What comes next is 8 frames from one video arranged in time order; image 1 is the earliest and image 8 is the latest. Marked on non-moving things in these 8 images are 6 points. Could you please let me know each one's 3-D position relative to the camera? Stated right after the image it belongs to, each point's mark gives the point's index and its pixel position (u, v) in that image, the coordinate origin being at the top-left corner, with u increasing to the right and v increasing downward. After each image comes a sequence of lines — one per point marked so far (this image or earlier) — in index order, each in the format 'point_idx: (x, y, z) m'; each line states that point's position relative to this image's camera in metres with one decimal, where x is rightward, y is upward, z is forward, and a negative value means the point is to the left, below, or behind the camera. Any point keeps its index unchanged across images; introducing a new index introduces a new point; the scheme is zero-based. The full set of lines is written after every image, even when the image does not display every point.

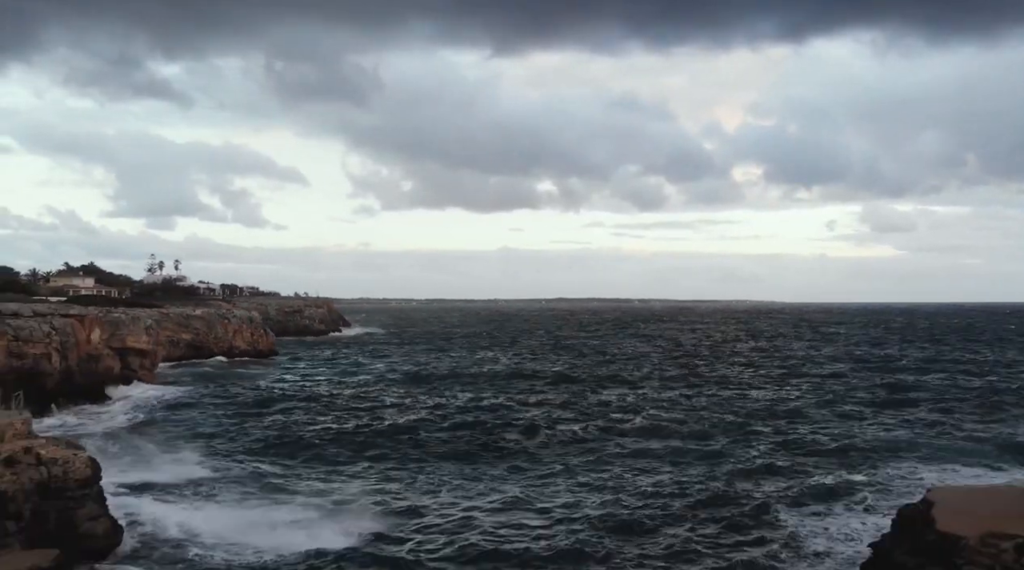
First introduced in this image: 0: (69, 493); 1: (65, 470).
0: (-8.7, -4.1, +18.9) m
1: (-8.9, -3.7, +18.9) m
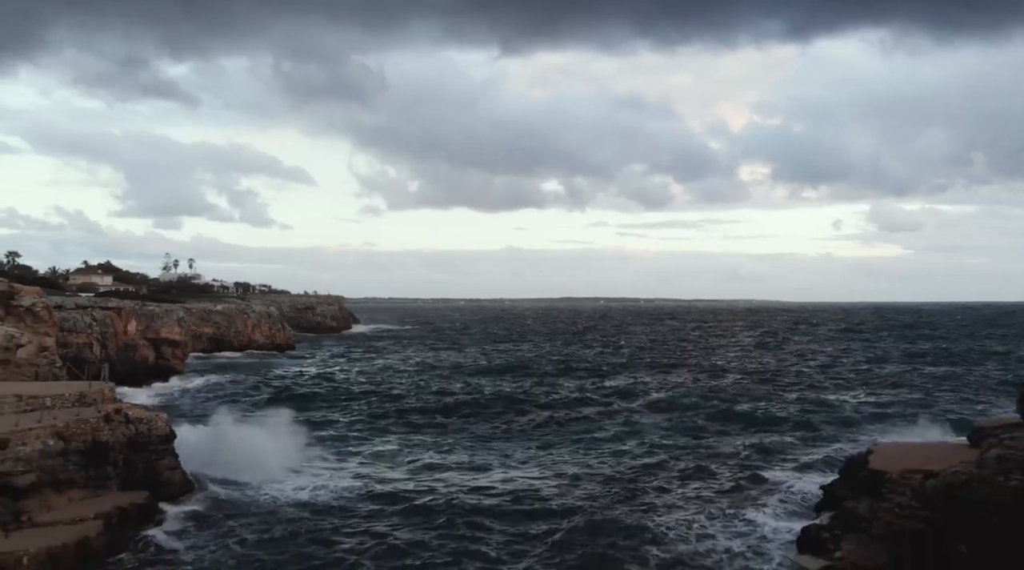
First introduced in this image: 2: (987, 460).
0: (-8.4, -3.8, +22.7) m
1: (-8.6, -3.4, +22.7) m
2: (+7.8, -2.9, +15.8) m
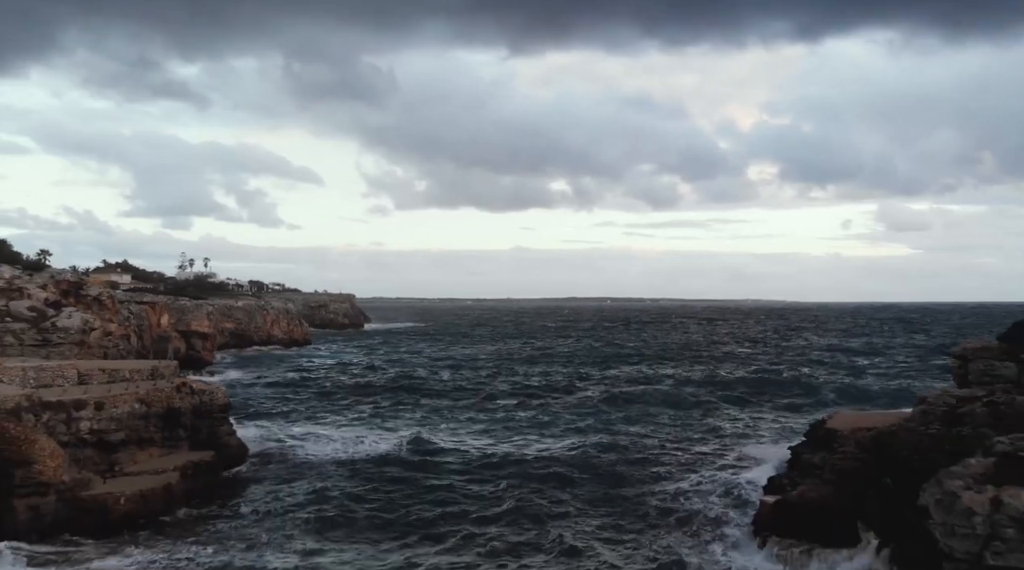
0: (-8.1, -3.5, +26.4) m
1: (-8.3, -3.1, +26.3) m
2: (+8.1, -2.6, +19.4) m
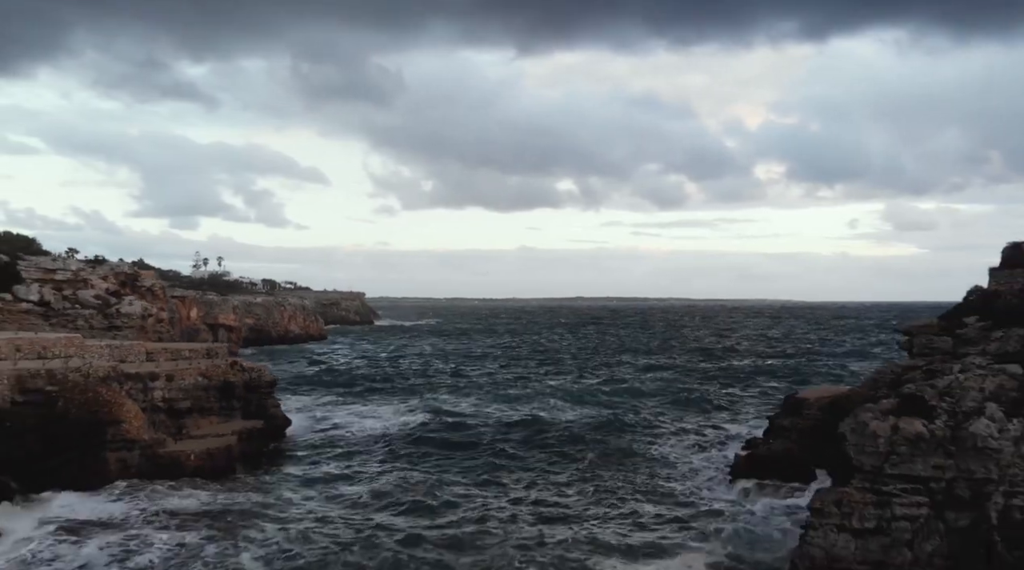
0: (-7.7, -3.2, +30.0) m
1: (-7.9, -2.8, +30.0) m
2: (+8.4, -2.3, +22.9) m
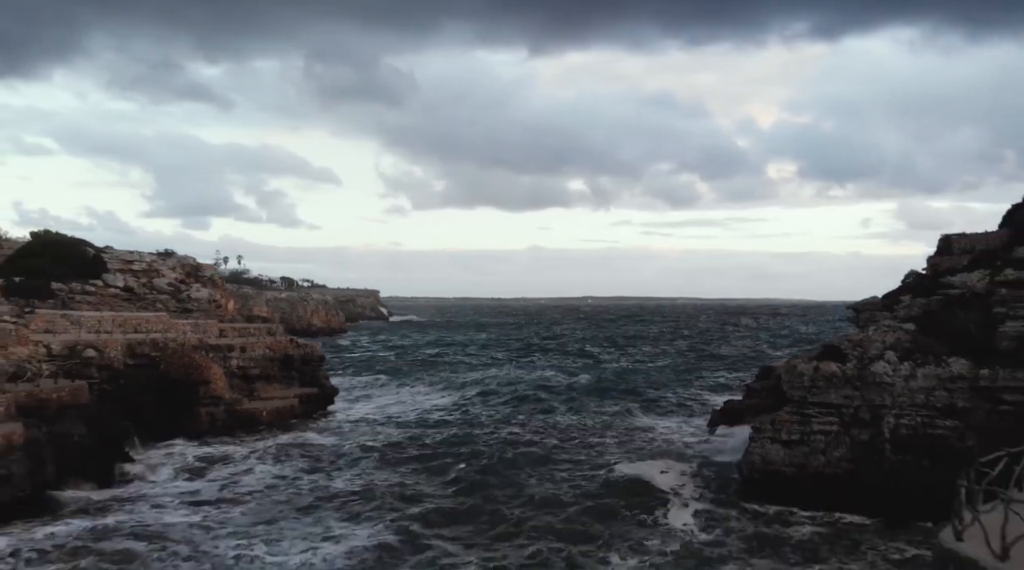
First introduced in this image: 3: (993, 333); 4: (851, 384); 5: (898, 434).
0: (-7.1, -2.8, +35.1) m
1: (-7.3, -2.4, +35.1) m
2: (+8.9, -1.9, +27.8) m
3: (+10.0, -1.0, +19.9) m
4: (+6.7, -2.0, +19.1) m
5: (+7.4, -2.9, +18.5) m
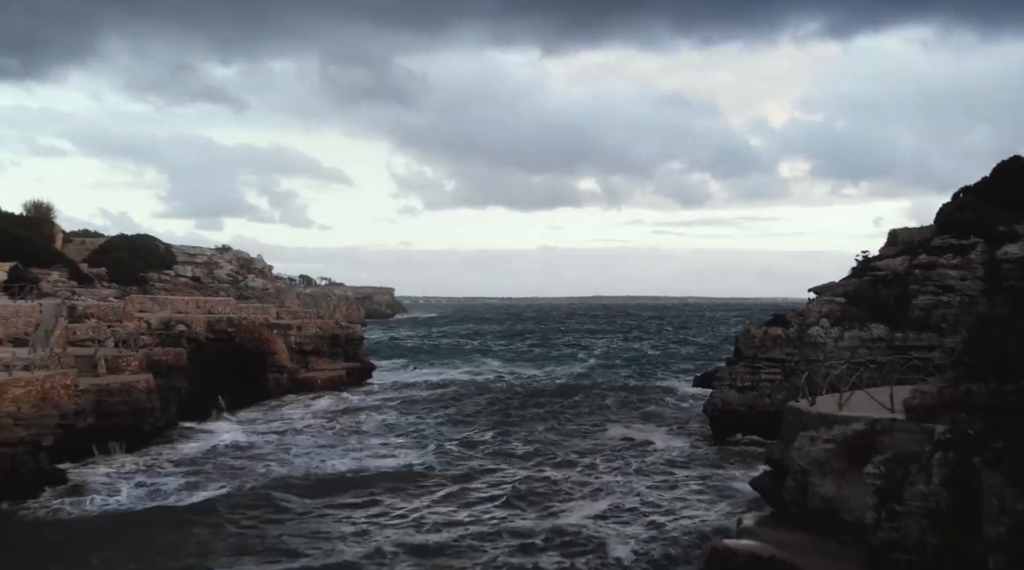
0: (-6.5, -2.4, +40.8) m
1: (-6.7, -1.9, +40.7) m
2: (+9.5, -1.4, +33.3) m
3: (+10.4, -0.5, +25.3) m
4: (+7.1, -1.5, +24.6) m
5: (+7.9, -2.4, +24.0) m
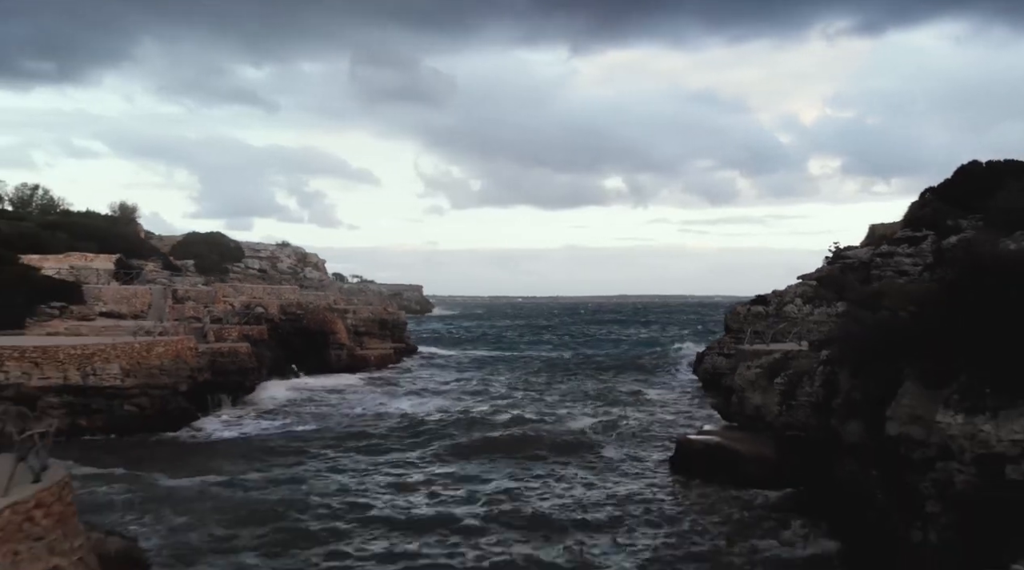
0: (-5.2, -1.9, +46.4) m
1: (-5.4, -1.5, +46.4) m
2: (+10.6, -0.9, +38.5) m
3: (+11.3, -0.1, +30.5) m
4: (+8.0, -1.0, +29.8) m
5: (+8.7, -1.9, +29.2) m
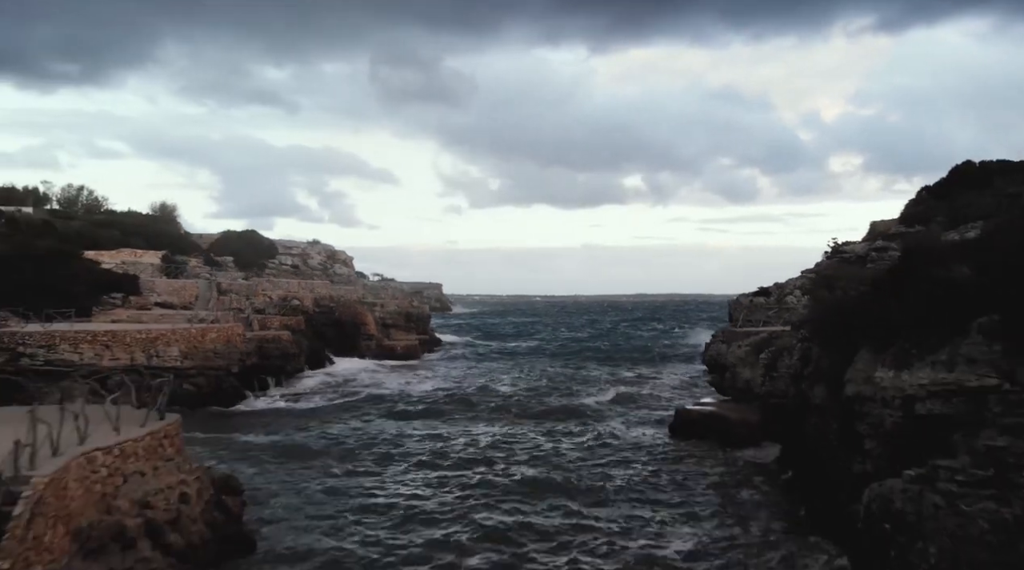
0: (-4.2, -1.6, +49.0) m
1: (-4.4, -1.2, +49.0) m
2: (+11.4, -0.7, +40.7) m
3: (+11.9, +0.2, +32.7) m
4: (+8.6, -0.8, +32.1) m
5: (+9.3, -1.7, +31.5) m
